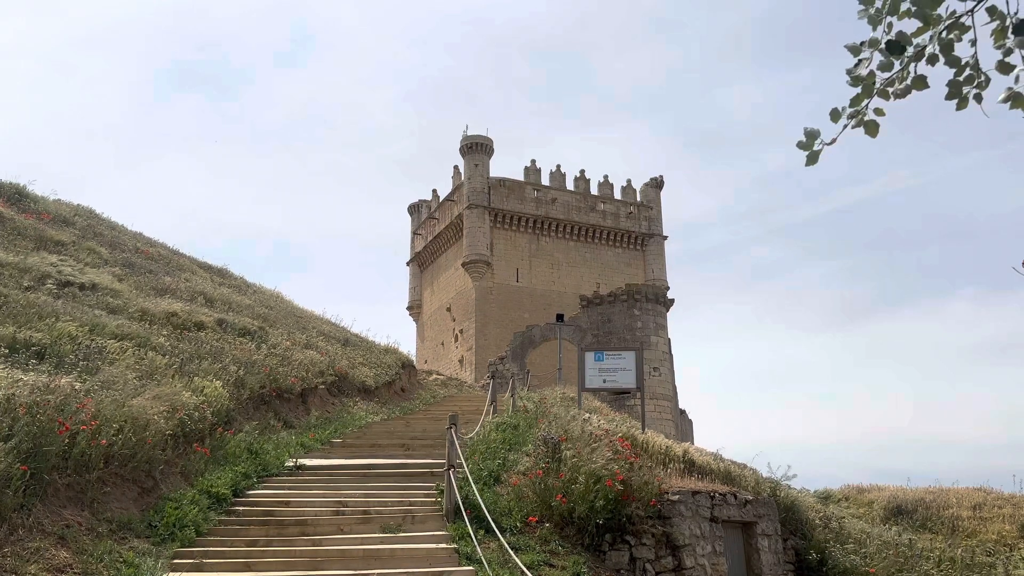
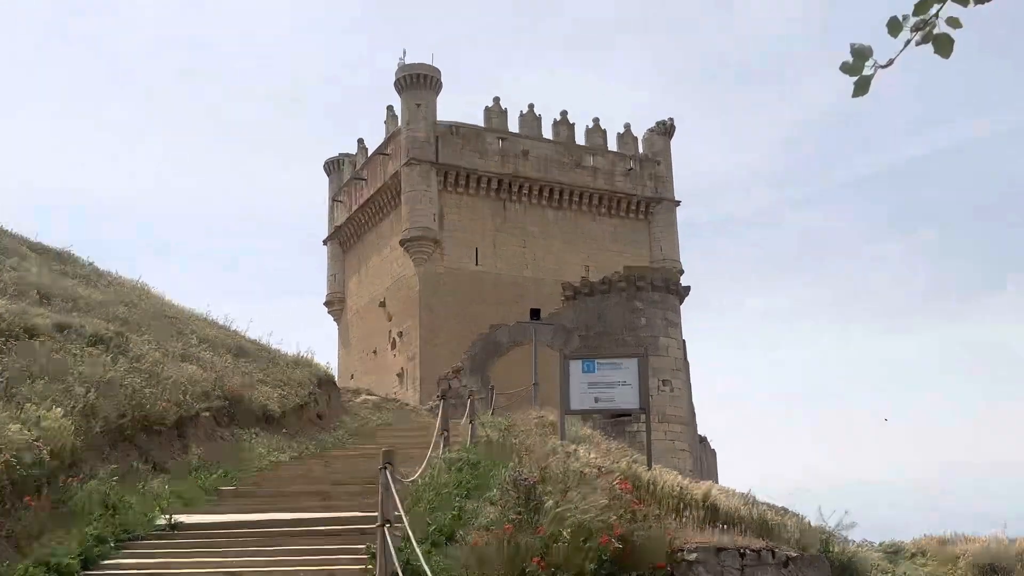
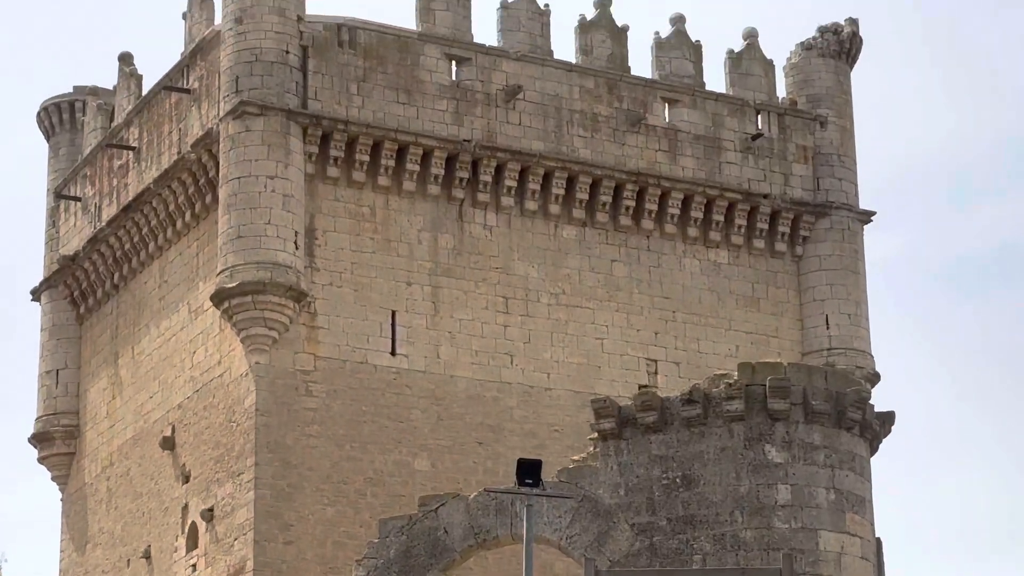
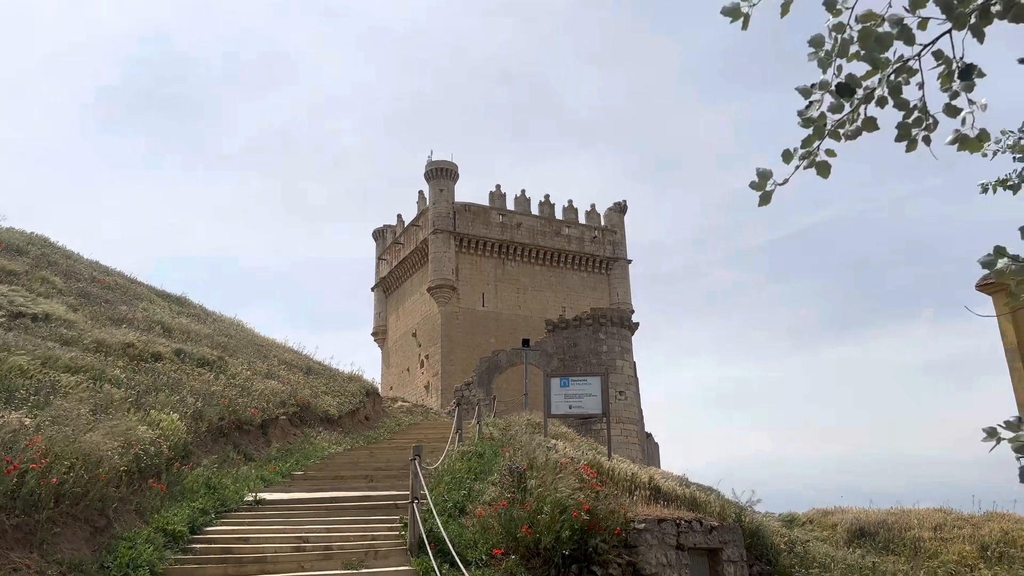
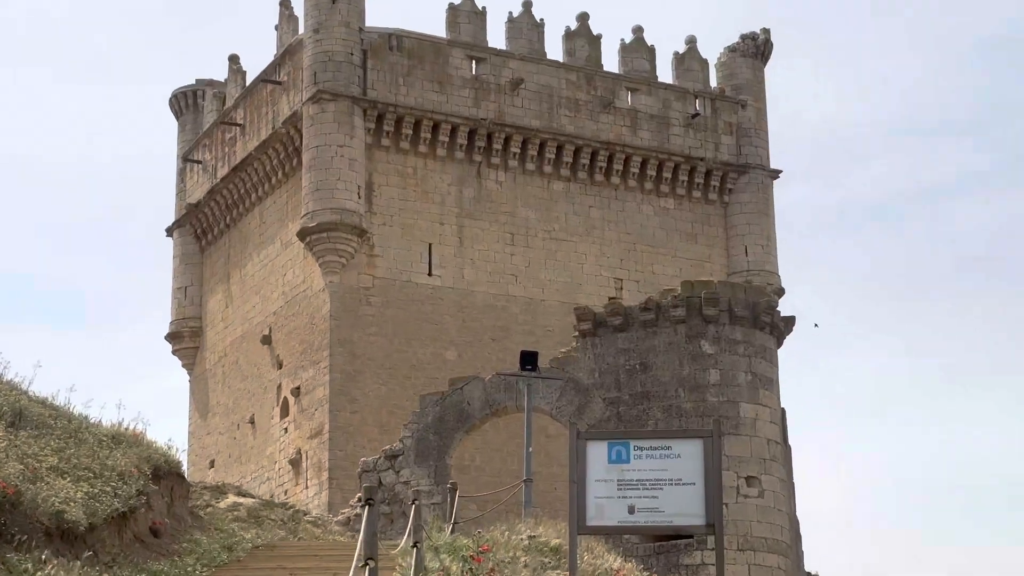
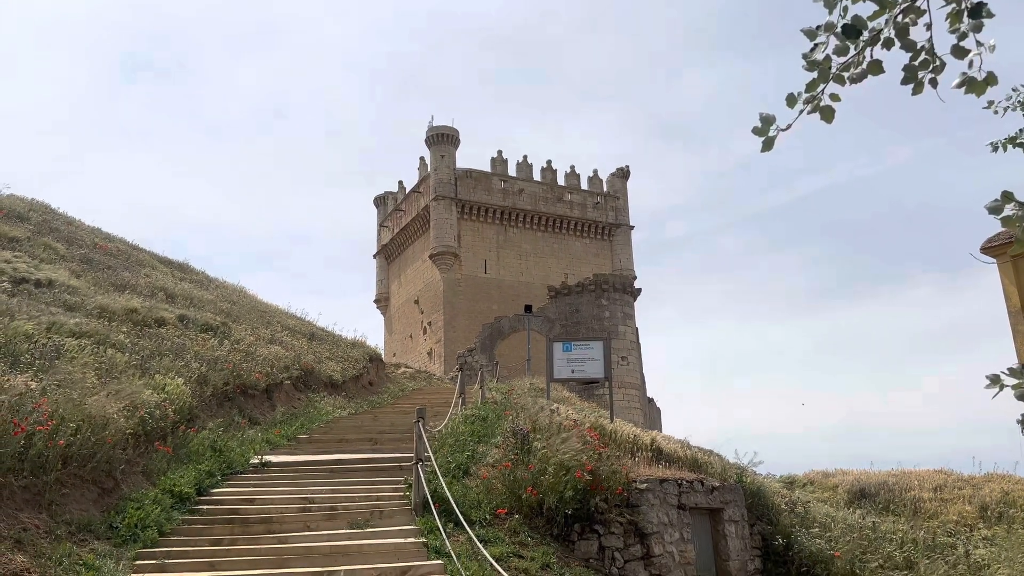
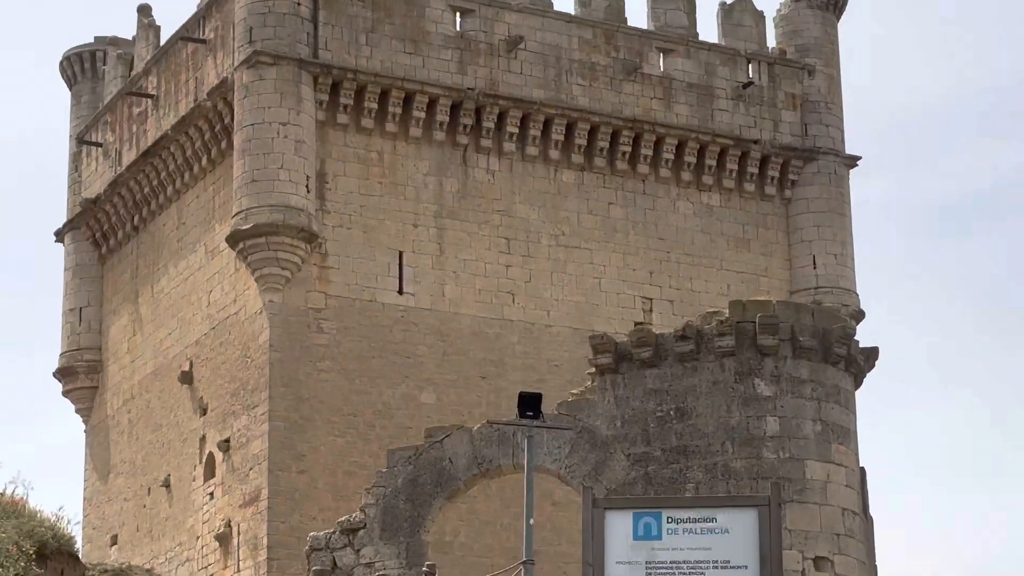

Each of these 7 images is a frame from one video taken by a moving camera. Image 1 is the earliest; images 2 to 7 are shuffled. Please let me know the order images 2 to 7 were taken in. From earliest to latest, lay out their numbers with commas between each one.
4, 6, 2, 5, 7, 3
